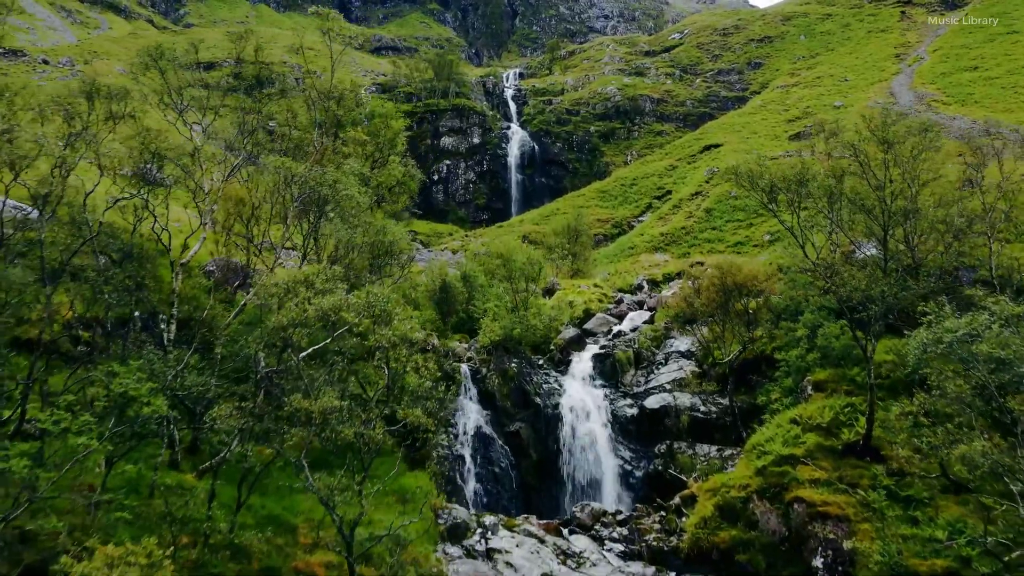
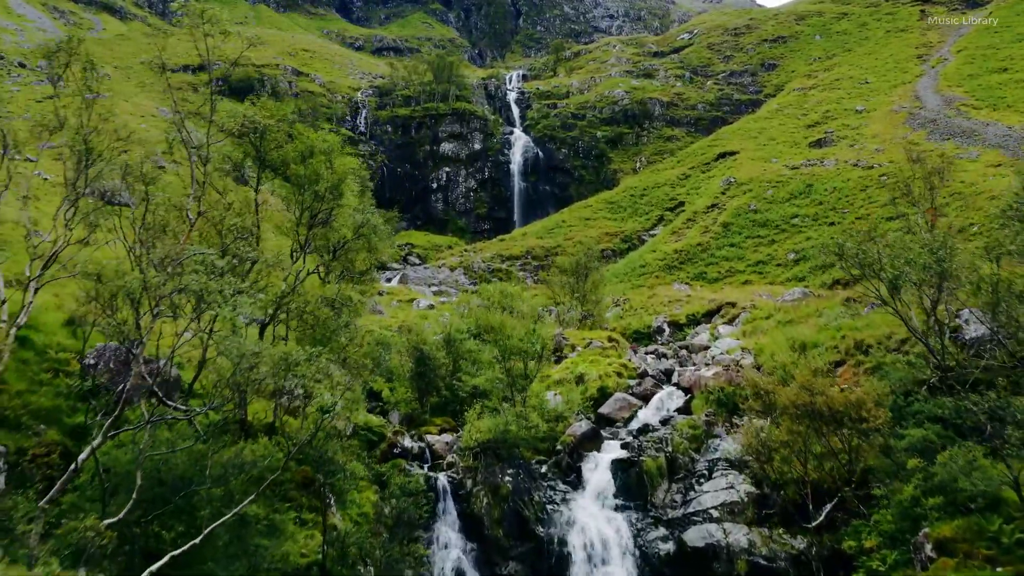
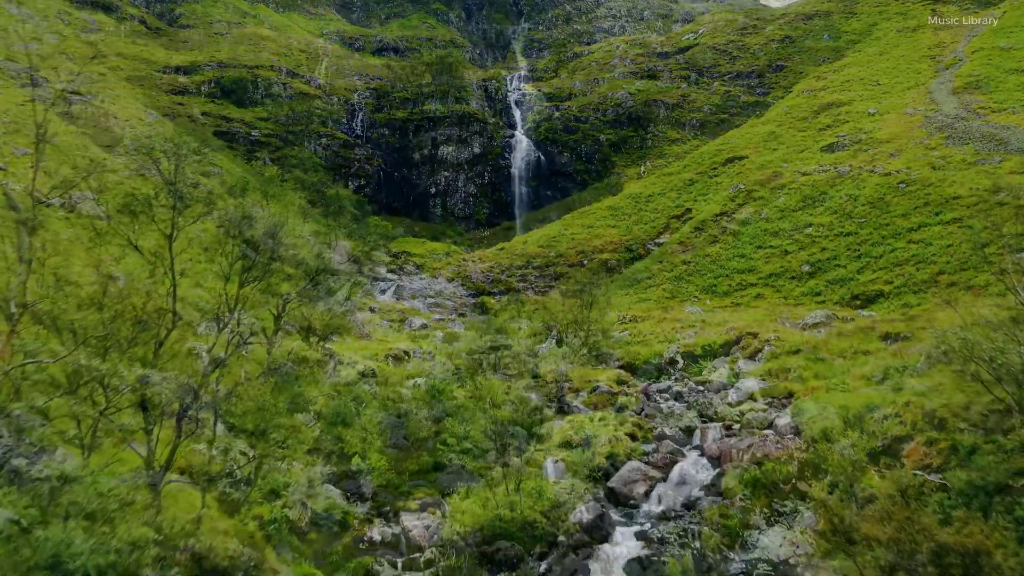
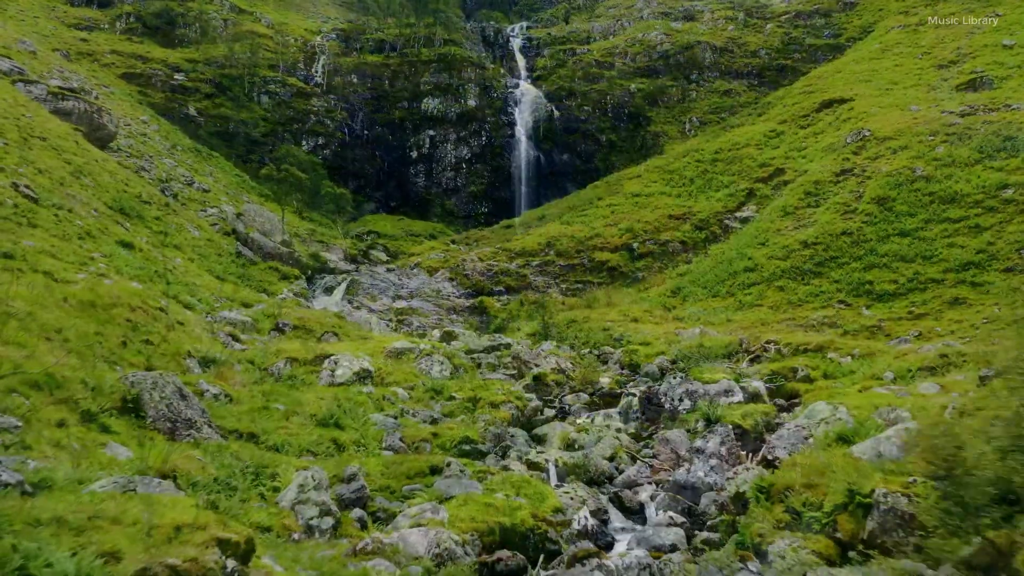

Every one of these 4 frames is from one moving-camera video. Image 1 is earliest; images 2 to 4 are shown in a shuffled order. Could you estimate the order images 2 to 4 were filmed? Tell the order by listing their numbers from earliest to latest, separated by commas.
2, 3, 4
